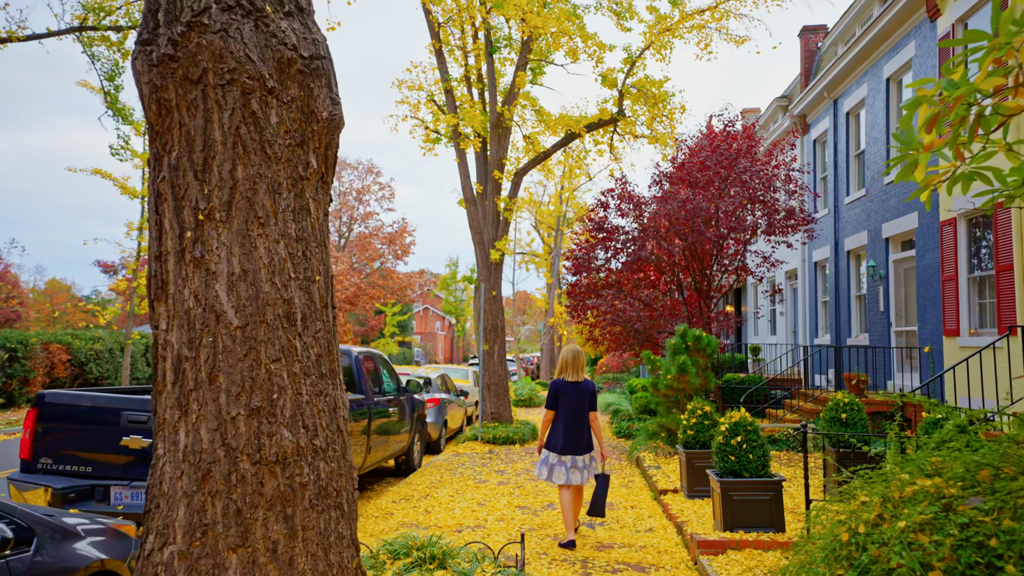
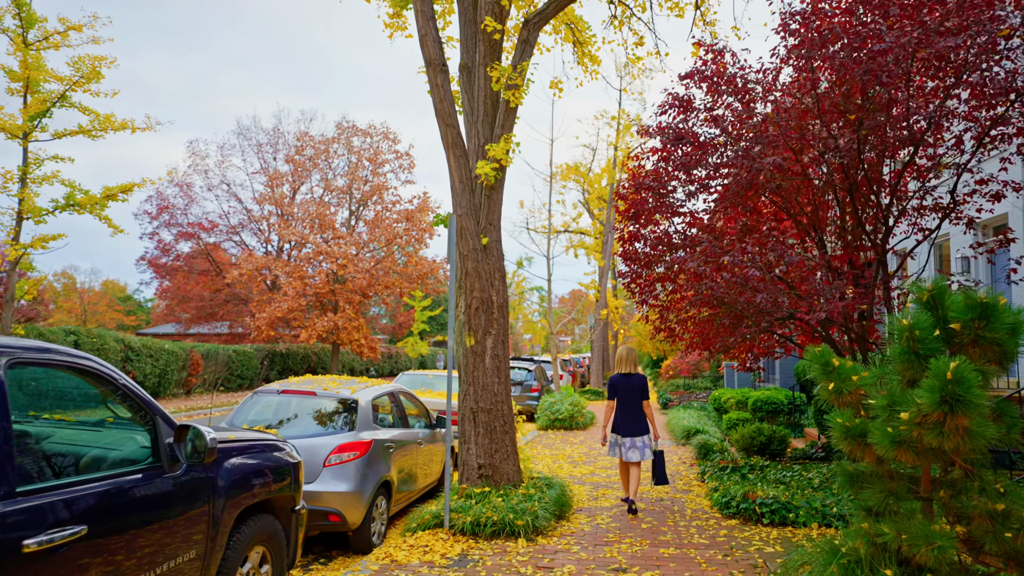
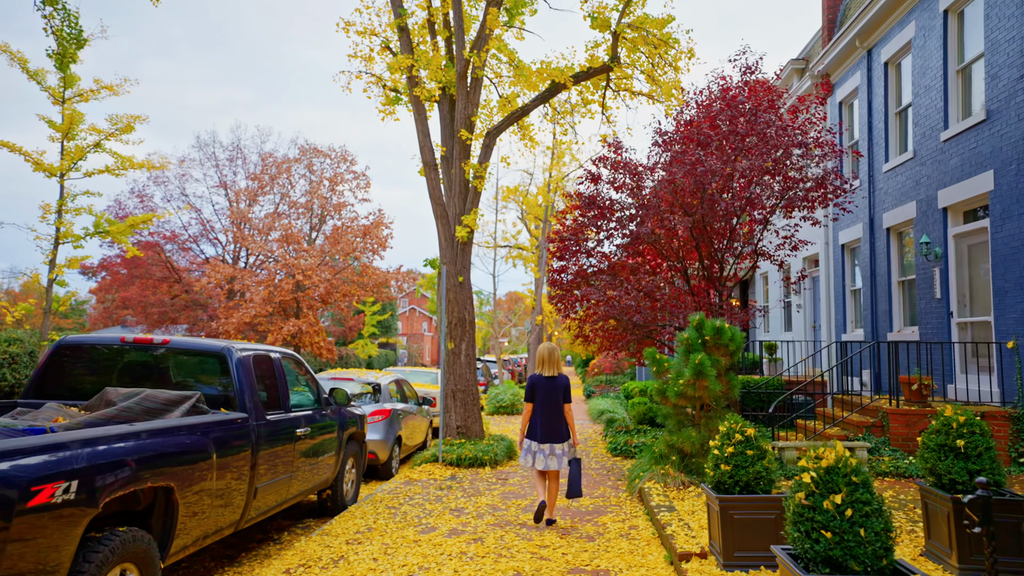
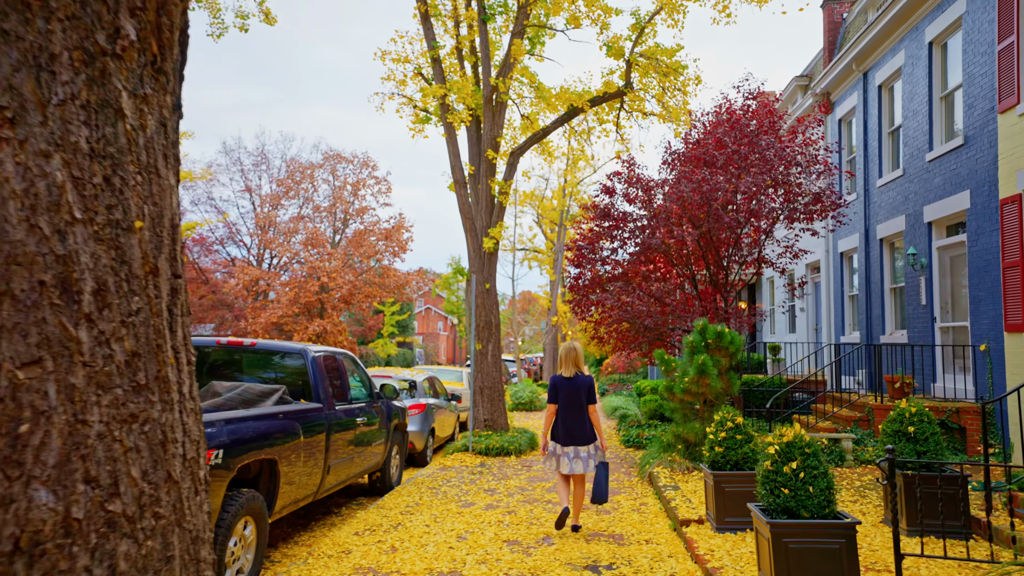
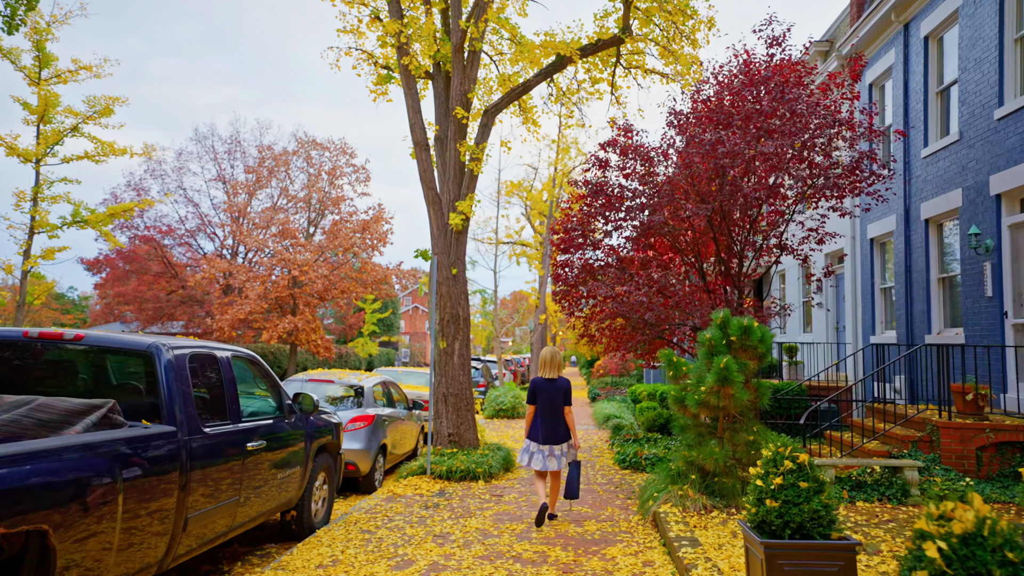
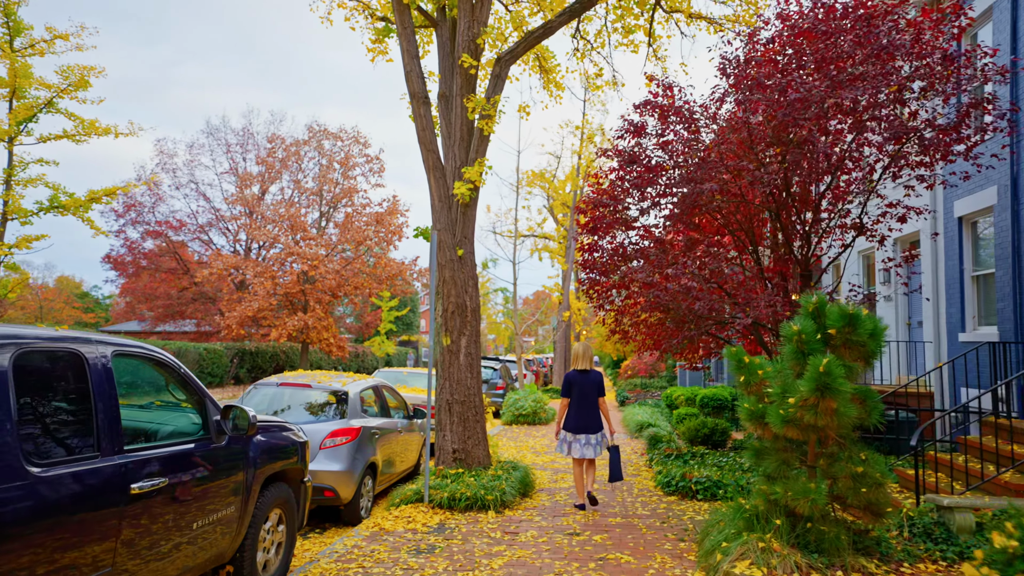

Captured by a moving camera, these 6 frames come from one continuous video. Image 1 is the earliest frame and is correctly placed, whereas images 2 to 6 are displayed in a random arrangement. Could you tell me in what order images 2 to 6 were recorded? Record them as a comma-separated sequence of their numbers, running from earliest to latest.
4, 3, 5, 6, 2
